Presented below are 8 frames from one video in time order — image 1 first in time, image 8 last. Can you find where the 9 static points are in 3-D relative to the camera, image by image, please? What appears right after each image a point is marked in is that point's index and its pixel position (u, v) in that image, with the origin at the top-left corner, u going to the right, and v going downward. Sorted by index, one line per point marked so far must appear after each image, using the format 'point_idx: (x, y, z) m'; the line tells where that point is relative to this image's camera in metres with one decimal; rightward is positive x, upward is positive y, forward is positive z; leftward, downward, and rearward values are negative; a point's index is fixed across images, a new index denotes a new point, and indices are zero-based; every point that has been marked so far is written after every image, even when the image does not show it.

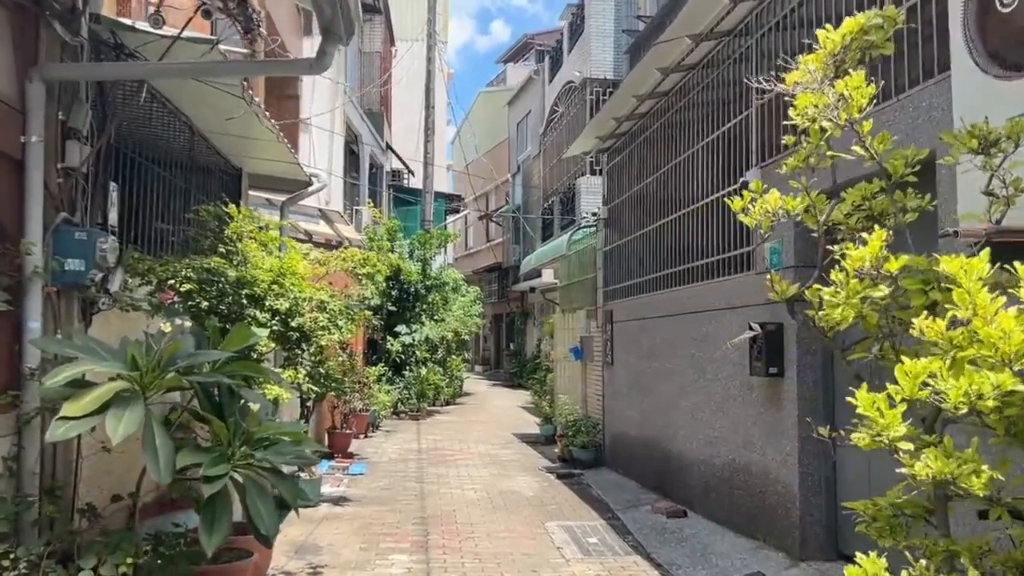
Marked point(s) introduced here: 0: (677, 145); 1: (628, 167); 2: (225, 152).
0: (+1.6, +1.4, +8.6) m
1: (+1.4, +1.4, +10.3) m
2: (-2.4, +1.1, +7.4) m
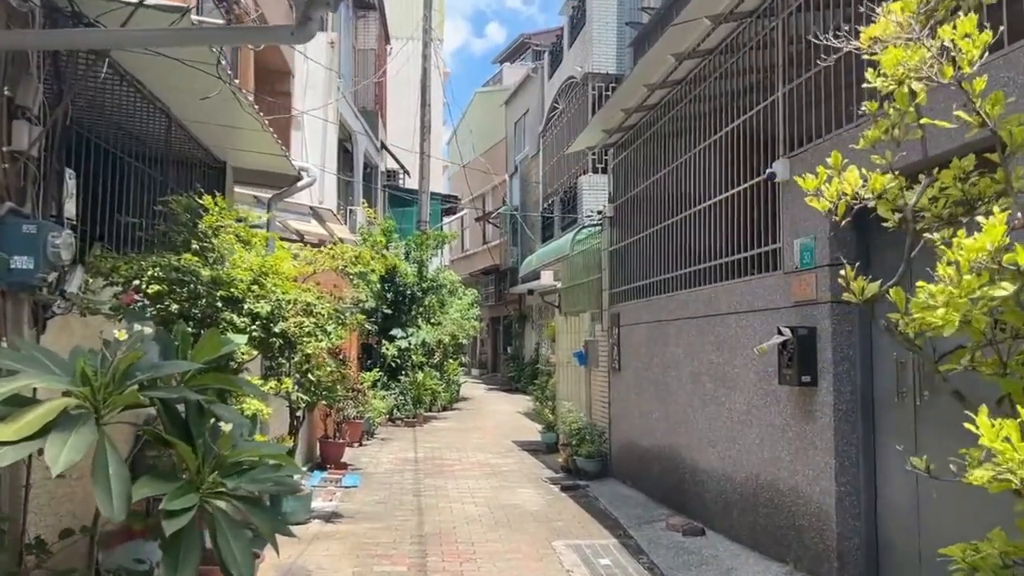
0: (+1.6, +1.4, +8.1) m
1: (+1.4, +1.4, +9.8) m
2: (-2.4, +1.1, +6.9) m
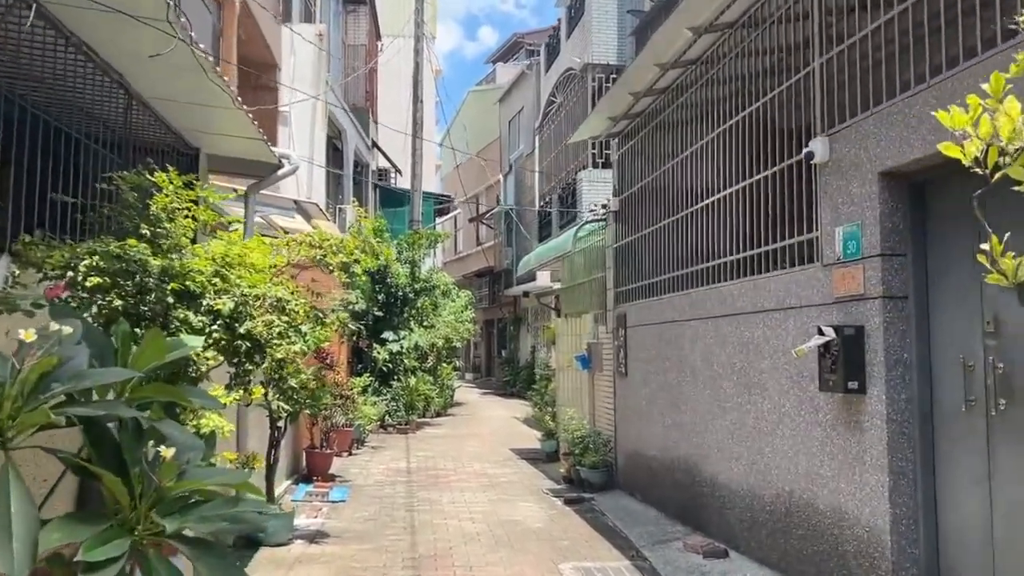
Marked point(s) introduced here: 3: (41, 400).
0: (+1.6, +1.4, +7.5) m
1: (+1.4, +1.4, +9.1) m
2: (-2.3, +1.1, +6.2) m
3: (-1.3, -0.3, +2.5) m
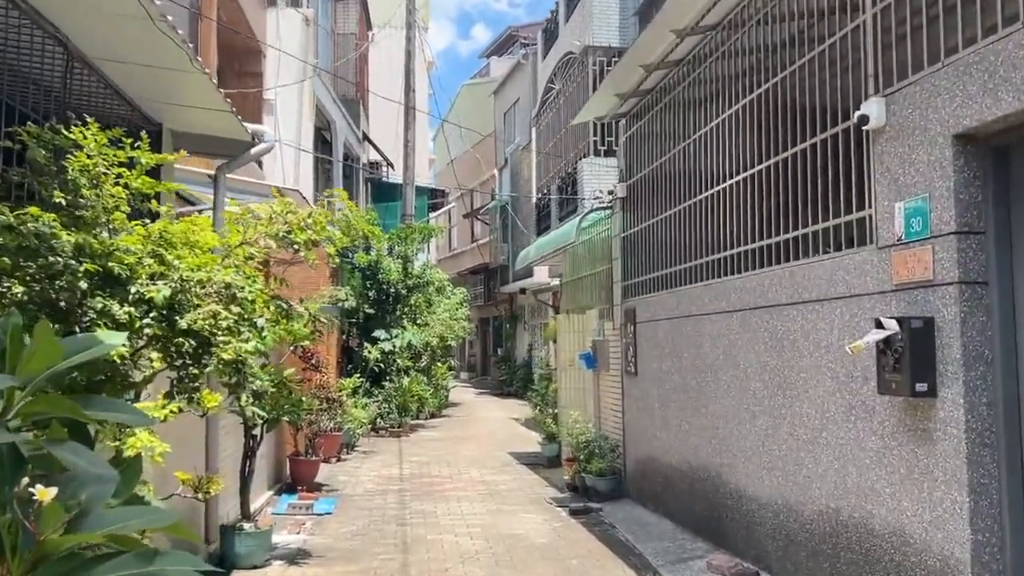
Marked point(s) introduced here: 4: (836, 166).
0: (+1.6, +1.5, +6.7) m
1: (+1.4, +1.5, +8.4) m
2: (-2.3, +1.2, +5.5) m
3: (-1.3, -0.3, +1.7) m
4: (+1.8, +0.7, +4.9) m
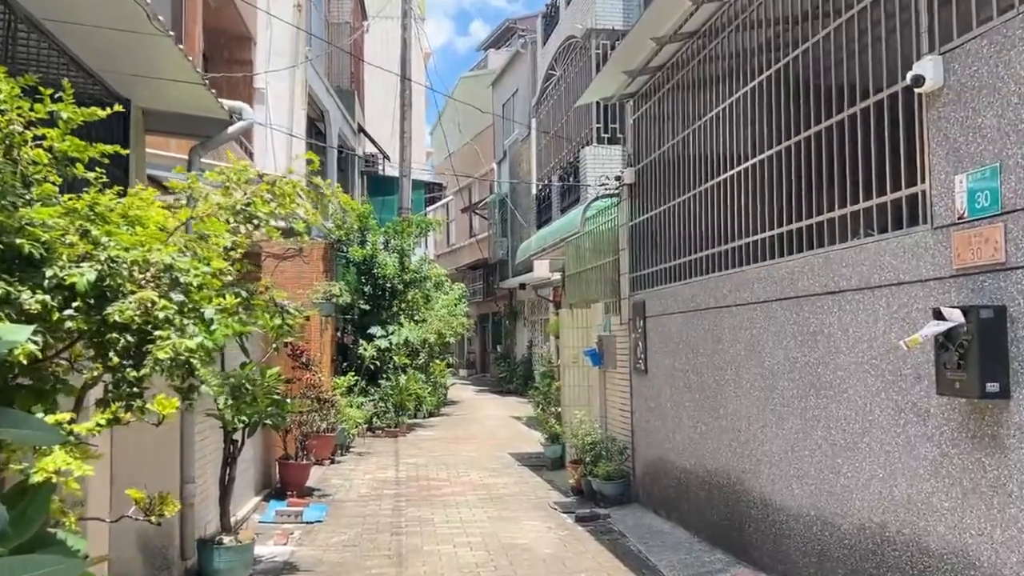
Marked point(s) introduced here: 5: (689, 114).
0: (+1.6, +1.5, +6.2) m
1: (+1.4, +1.6, +7.9) m
2: (-2.3, +1.2, +4.9) m
3: (-1.2, -0.2, +1.2) m
4: (+1.8, +0.7, +4.3) m
5: (+1.5, +1.4, +7.4) m
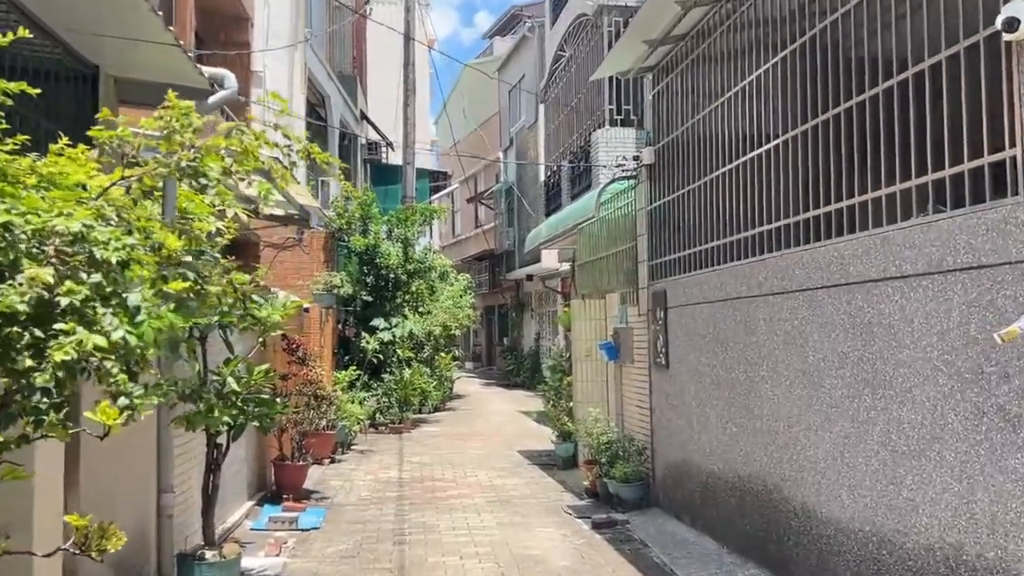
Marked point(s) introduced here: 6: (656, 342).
0: (+1.7, +1.6, +5.6) m
1: (+1.5, +1.7, +7.3) m
2: (-2.3, +1.3, +4.4) m
3: (-1.2, -0.2, +0.6) m
4: (+1.9, +0.8, +3.8) m
5: (+1.5, +1.5, +6.8) m
6: (+1.2, -0.5, +7.6) m
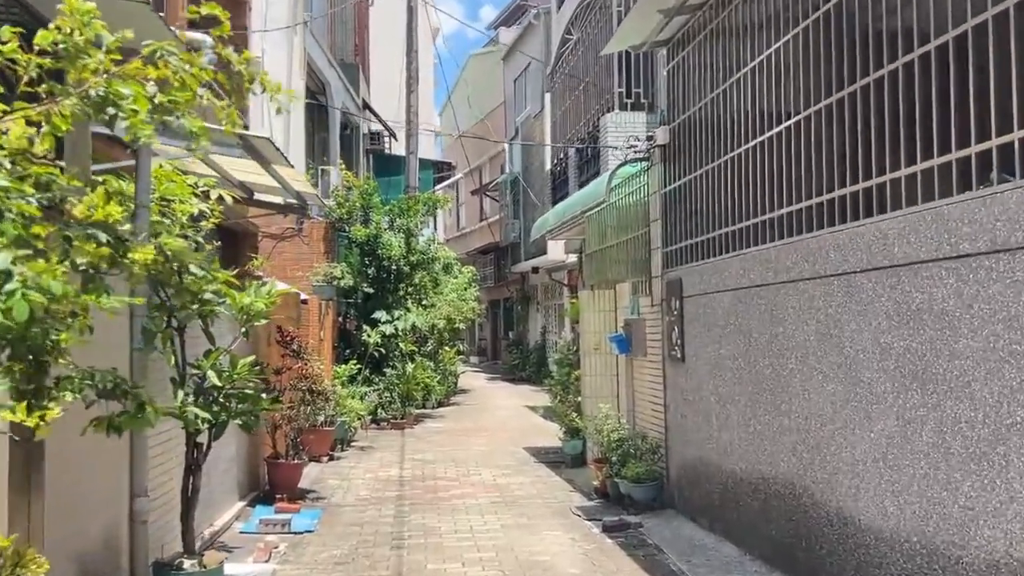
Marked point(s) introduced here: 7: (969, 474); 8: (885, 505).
0: (+1.8, +1.7, +5.1) m
1: (+1.5, +1.8, +6.8) m
2: (-2.2, +1.4, +3.9) m
3: (-1.2, -0.1, +0.2) m
4: (+1.9, +0.9, +3.3) m
5: (+1.6, +1.6, +6.4) m
6: (+1.3, -0.4, +7.2) m
7: (+1.8, -0.7, +3.5) m
8: (+1.7, -1.0, +4.0) m
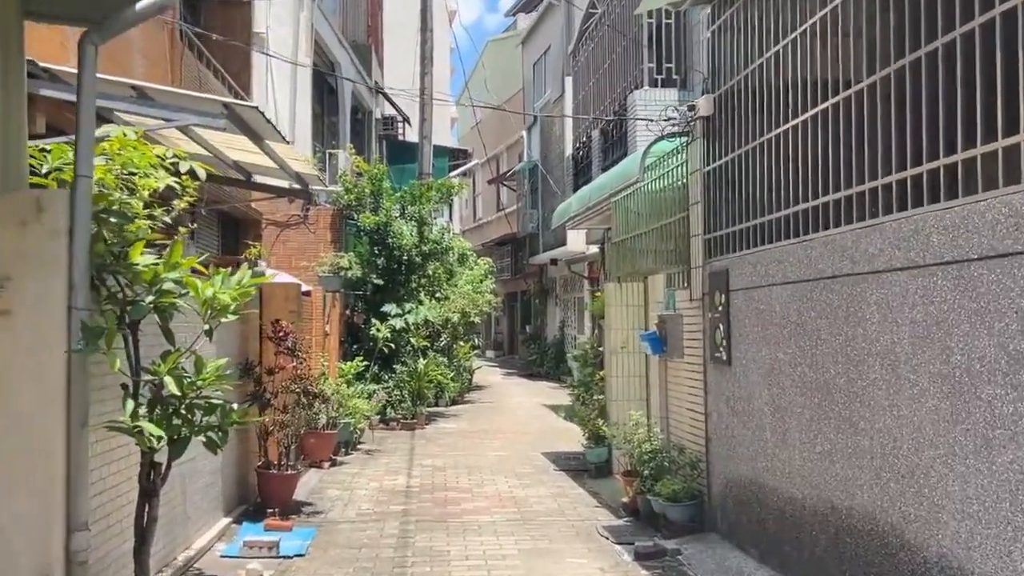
0: (+1.9, +1.7, +4.2) m
1: (+1.6, +1.8, +5.9) m
2: (-2.1, +1.4, +3.1) m
3: (-1.2, -0.1, -0.7) m
4: (+2.0, +0.9, +2.4) m
5: (+1.7, +1.7, +5.4) m
6: (+1.4, -0.3, +6.3) m
7: (+1.8, -0.7, +2.5) m
8: (+1.8, -1.0, +3.1) m
